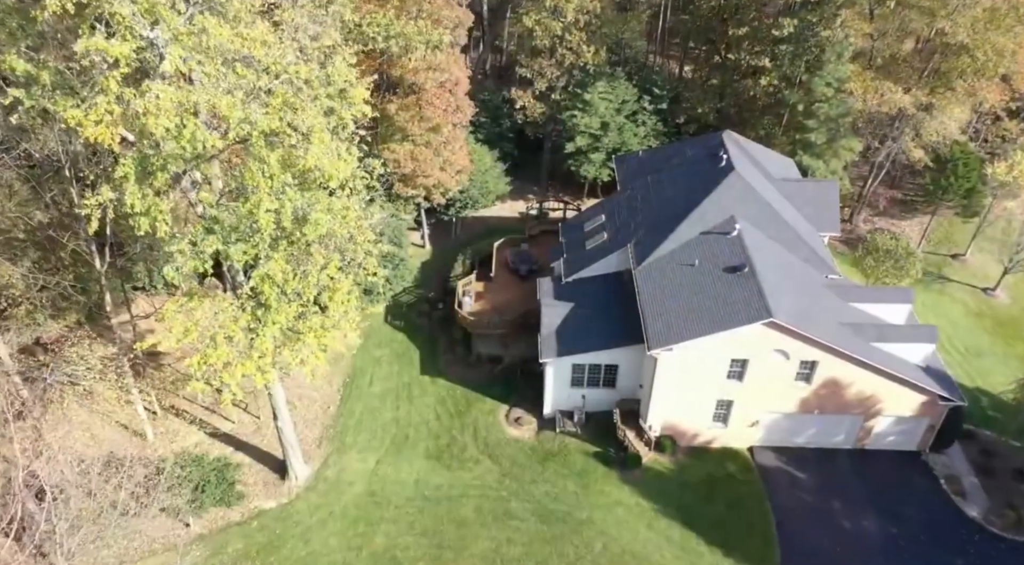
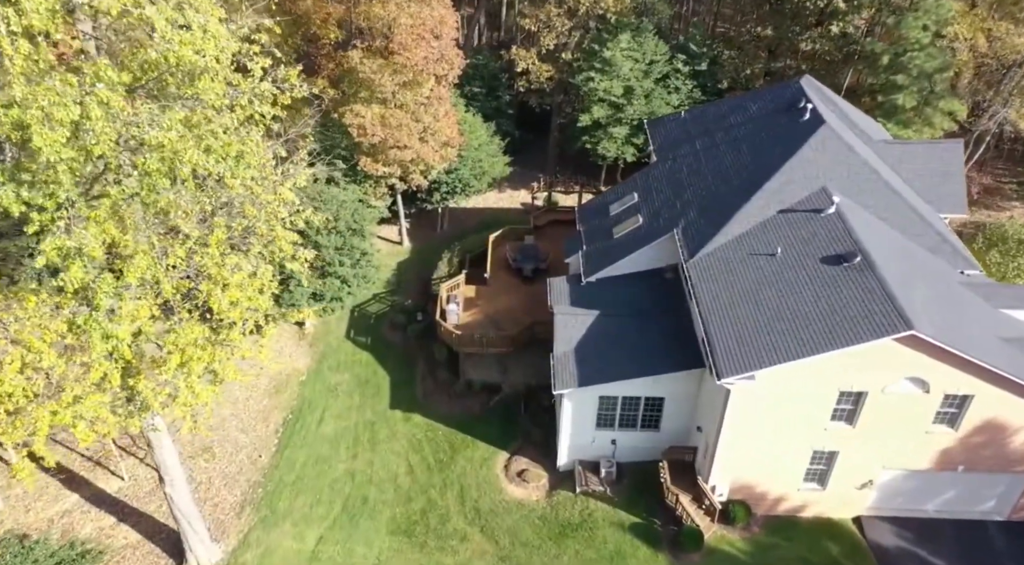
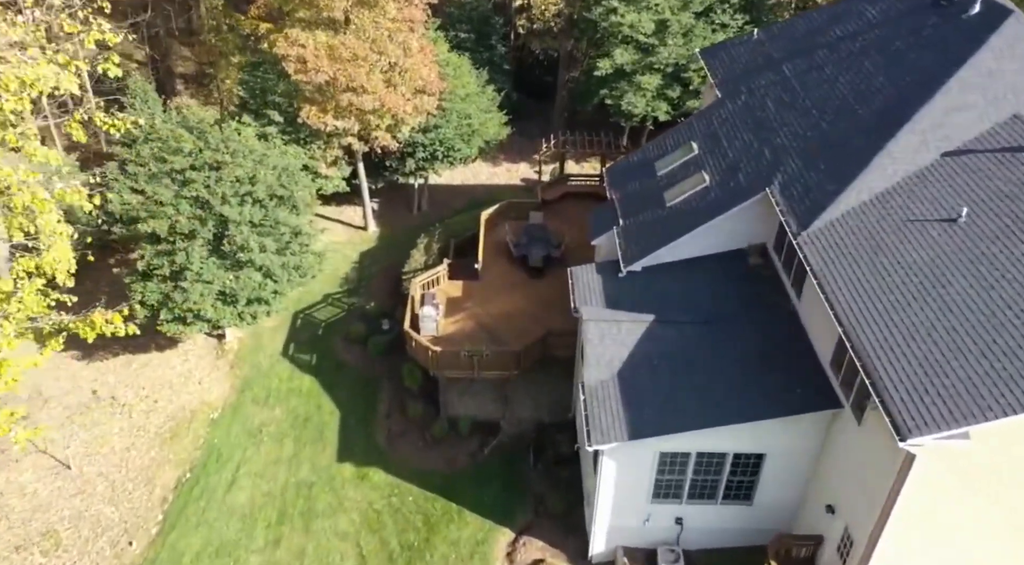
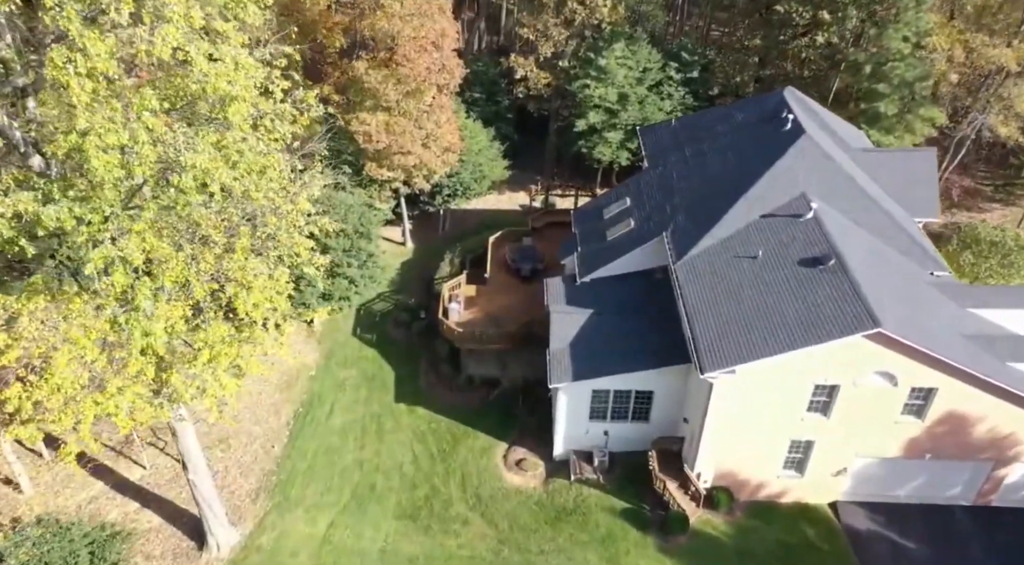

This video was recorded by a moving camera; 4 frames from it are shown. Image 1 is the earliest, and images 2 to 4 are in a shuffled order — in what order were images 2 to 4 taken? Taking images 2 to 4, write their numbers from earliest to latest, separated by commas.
4, 2, 3
